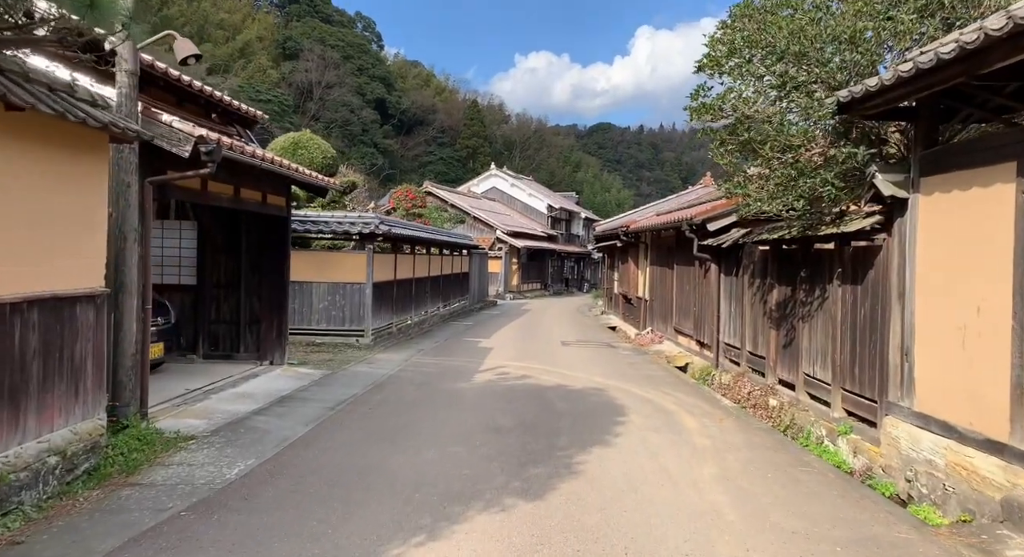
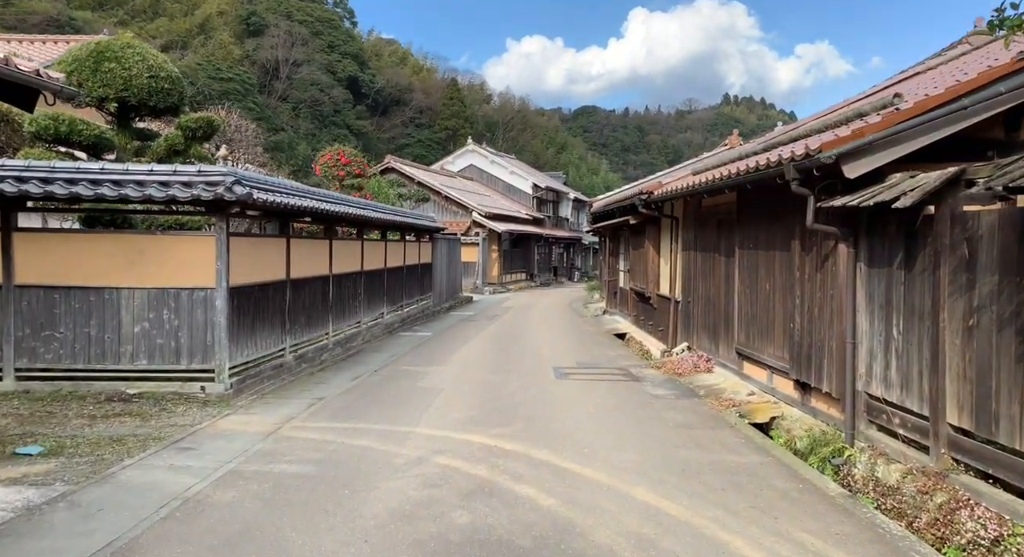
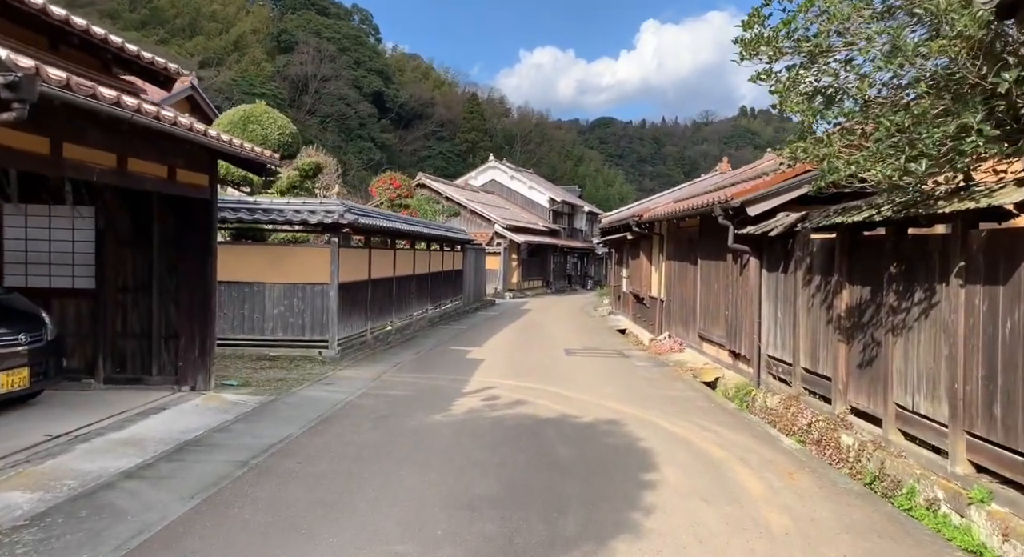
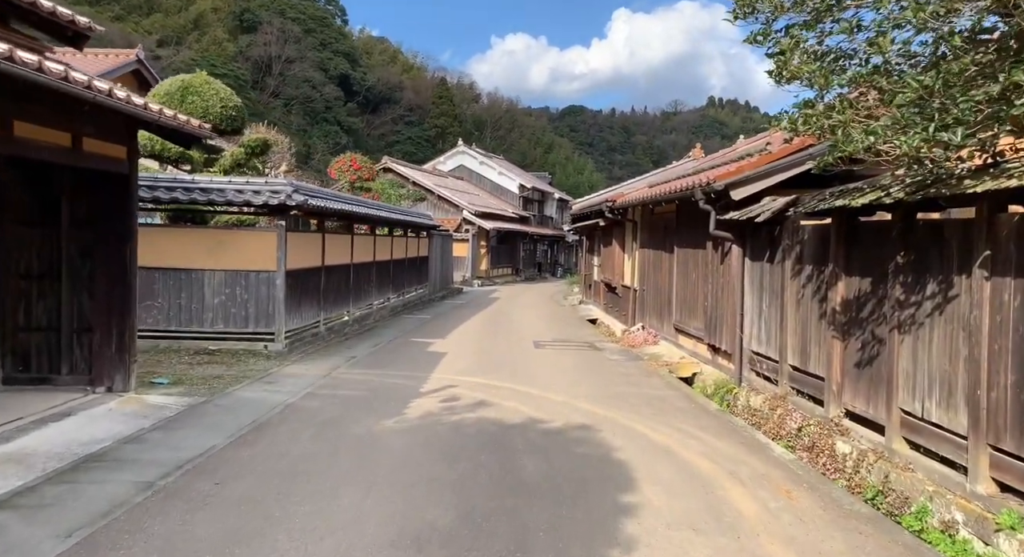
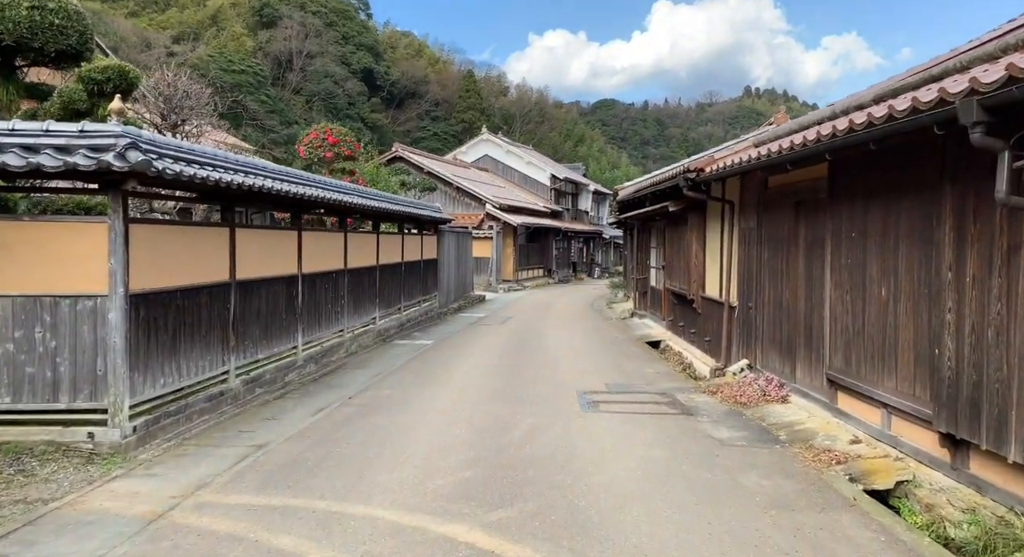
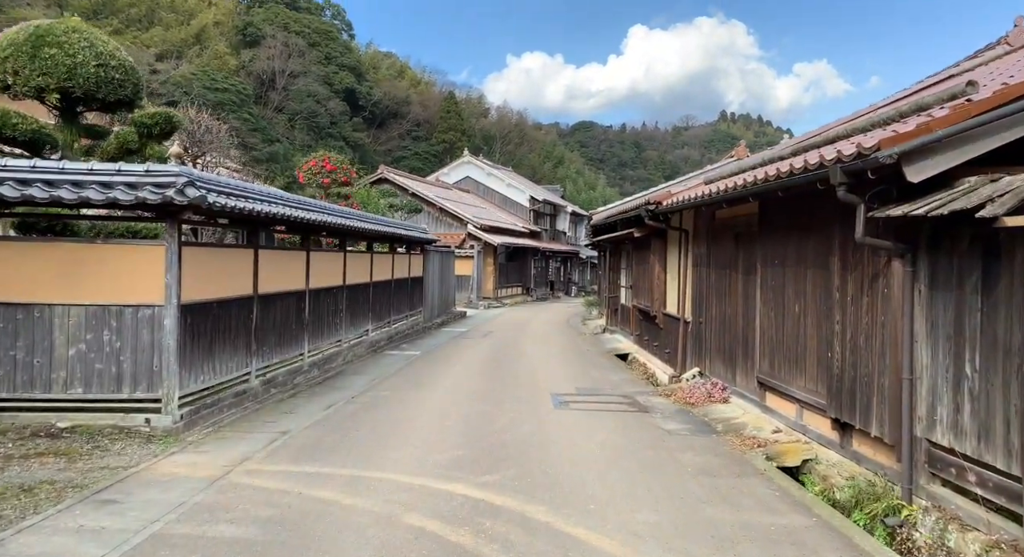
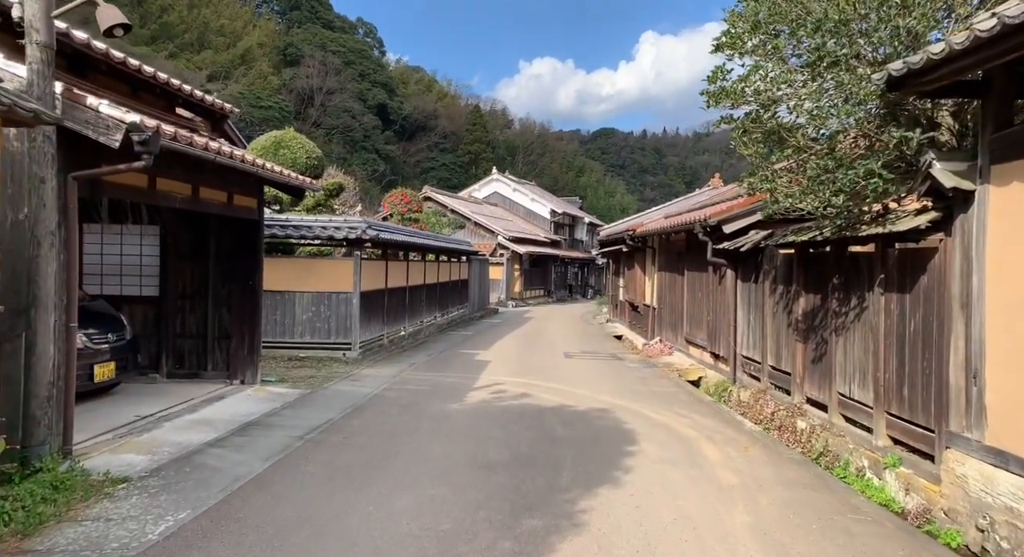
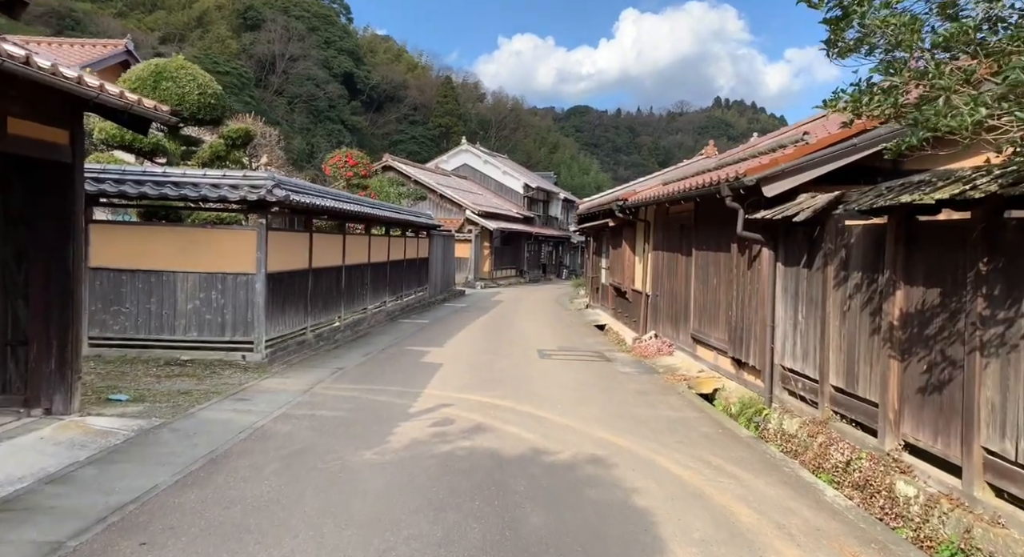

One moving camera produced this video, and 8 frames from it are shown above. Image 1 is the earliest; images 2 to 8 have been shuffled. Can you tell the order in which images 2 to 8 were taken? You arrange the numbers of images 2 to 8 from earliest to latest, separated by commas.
7, 3, 4, 8, 2, 6, 5
